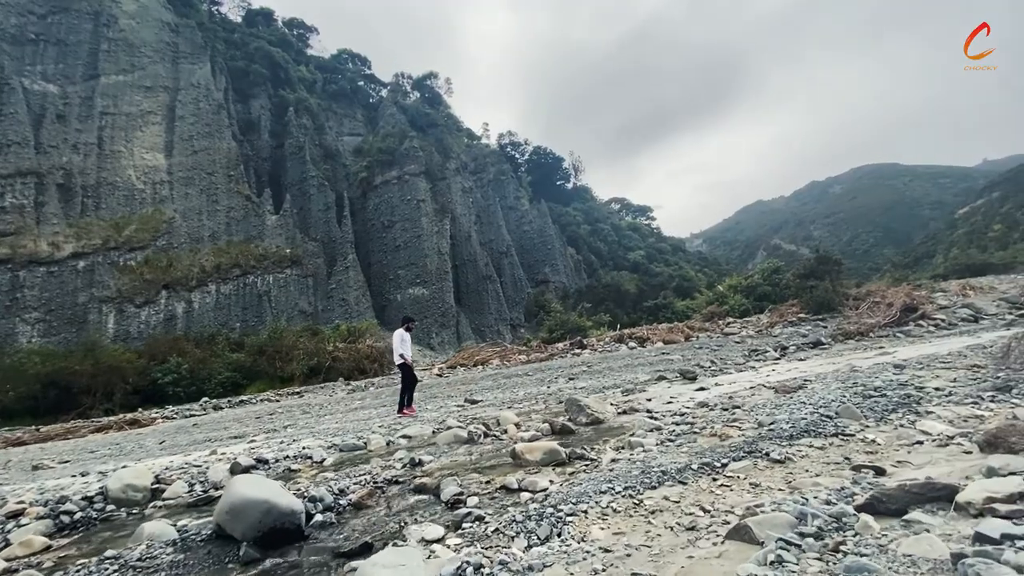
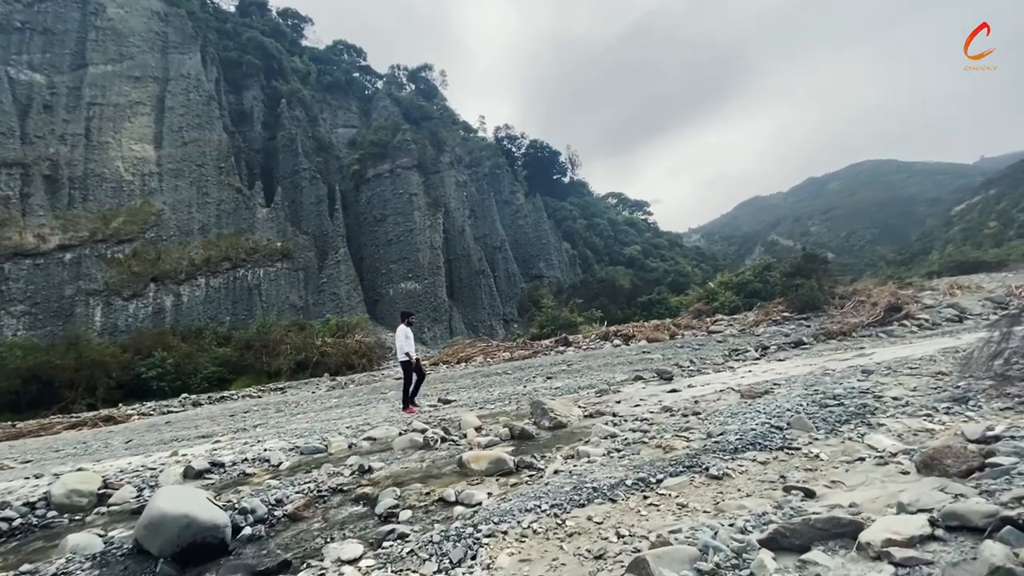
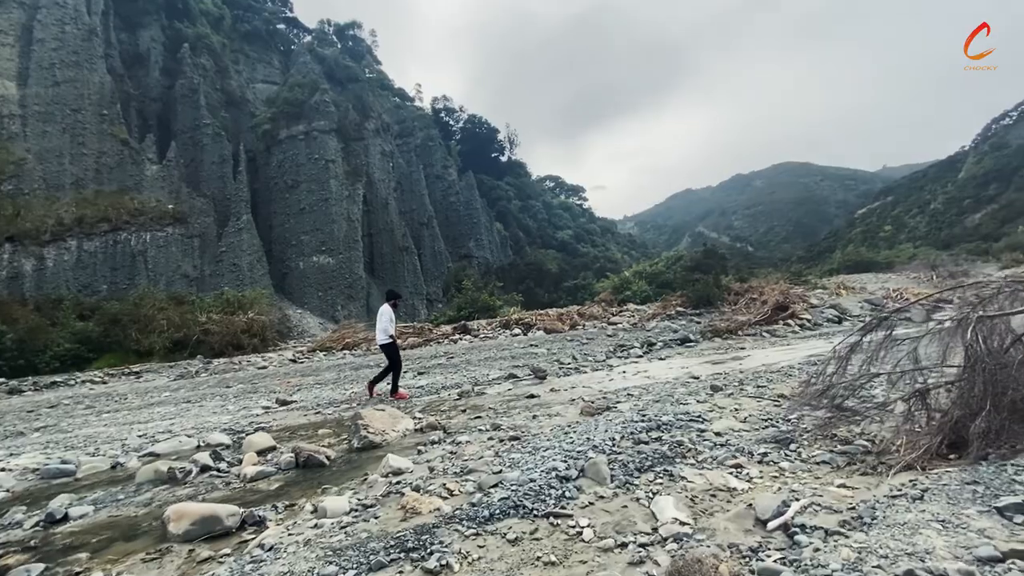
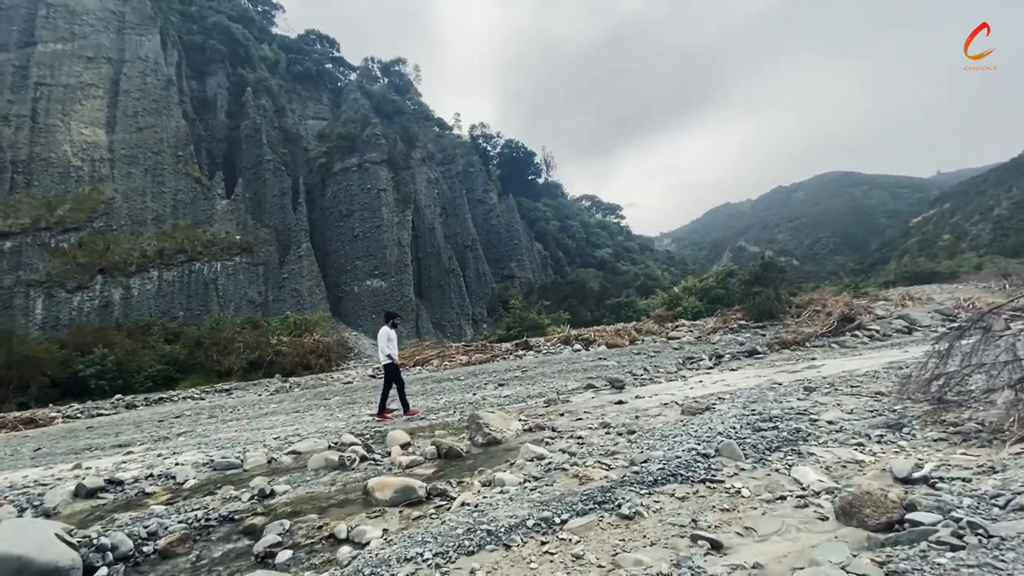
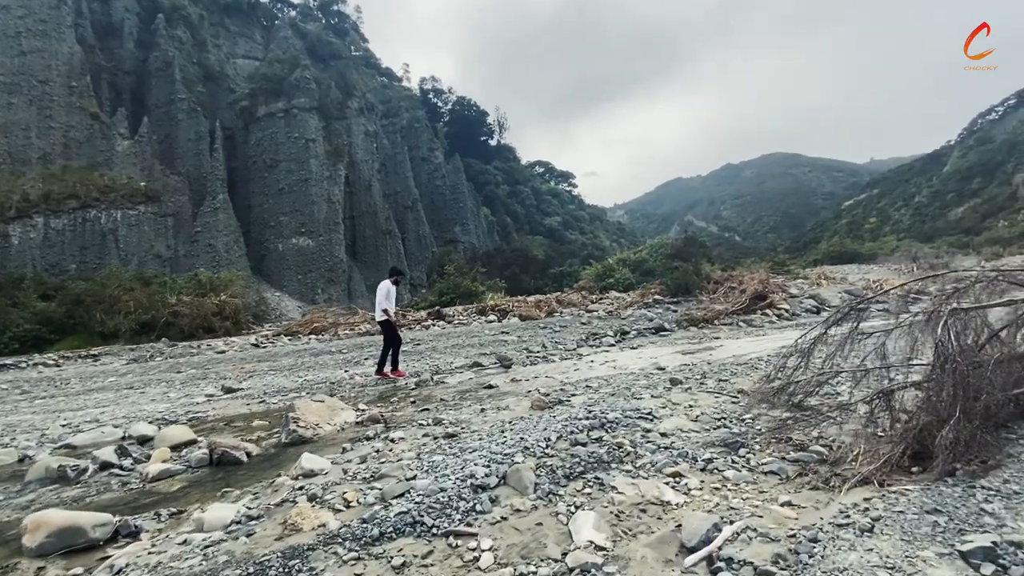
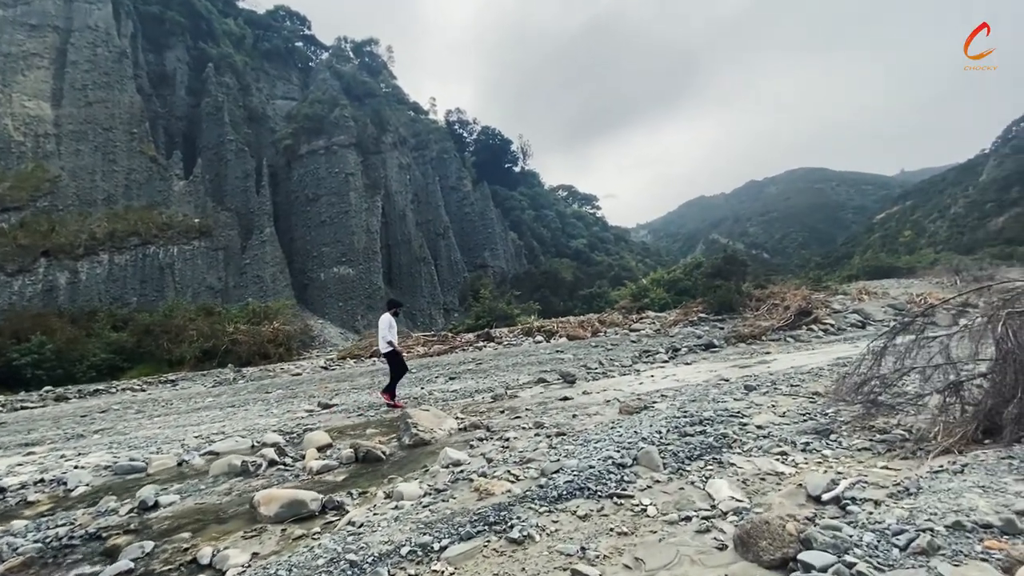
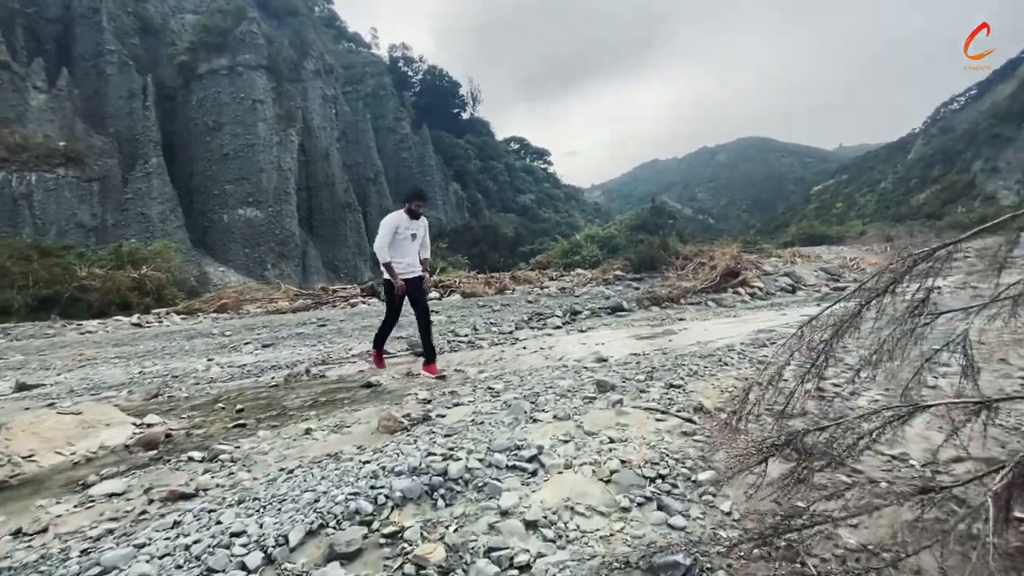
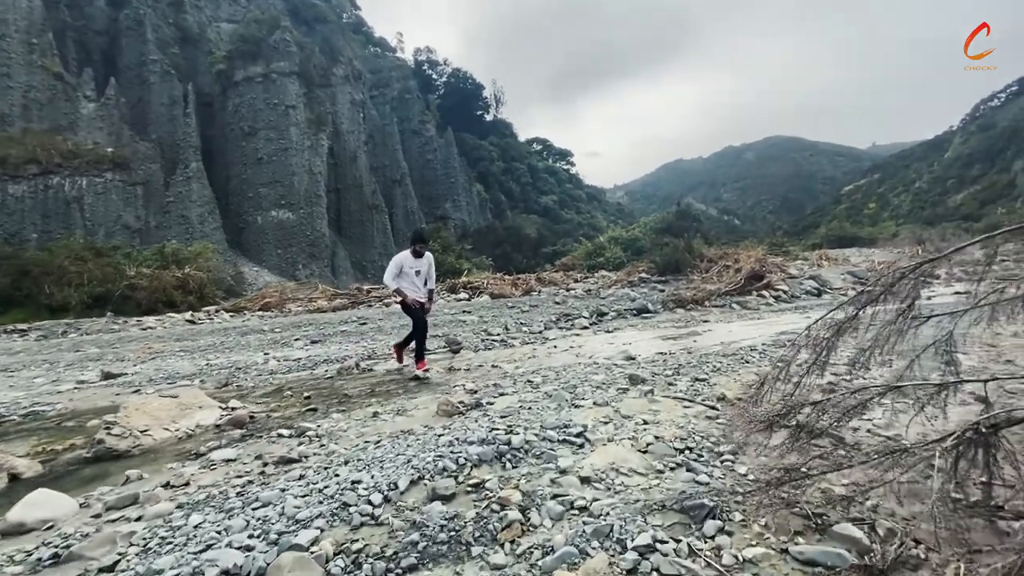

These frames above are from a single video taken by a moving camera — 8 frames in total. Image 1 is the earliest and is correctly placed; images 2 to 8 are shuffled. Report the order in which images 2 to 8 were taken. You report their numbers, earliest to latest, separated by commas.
2, 4, 6, 3, 5, 8, 7
